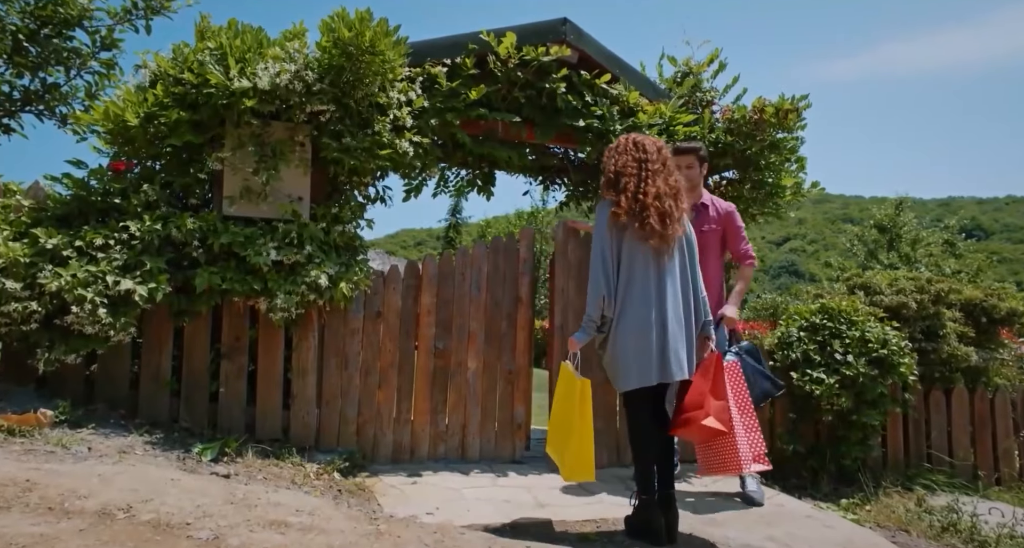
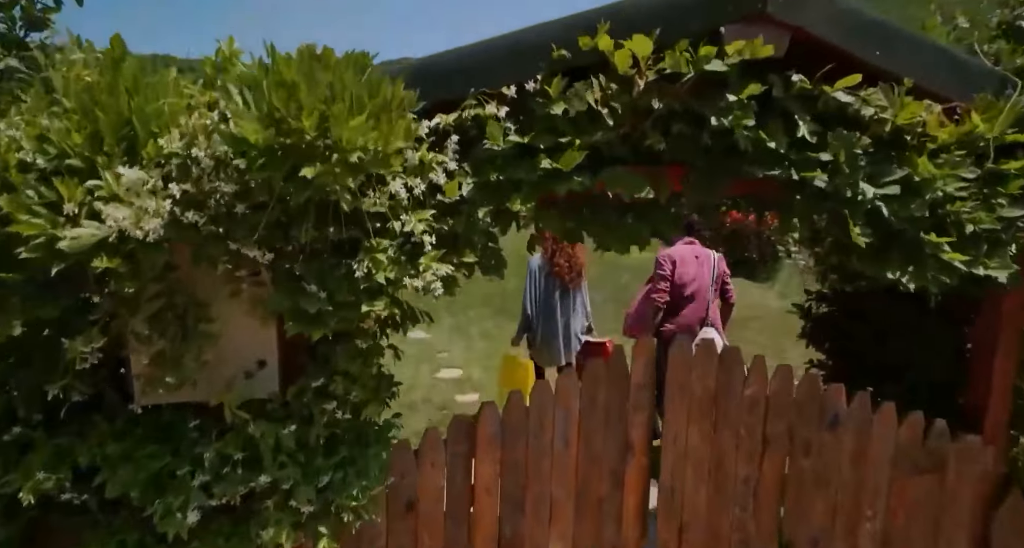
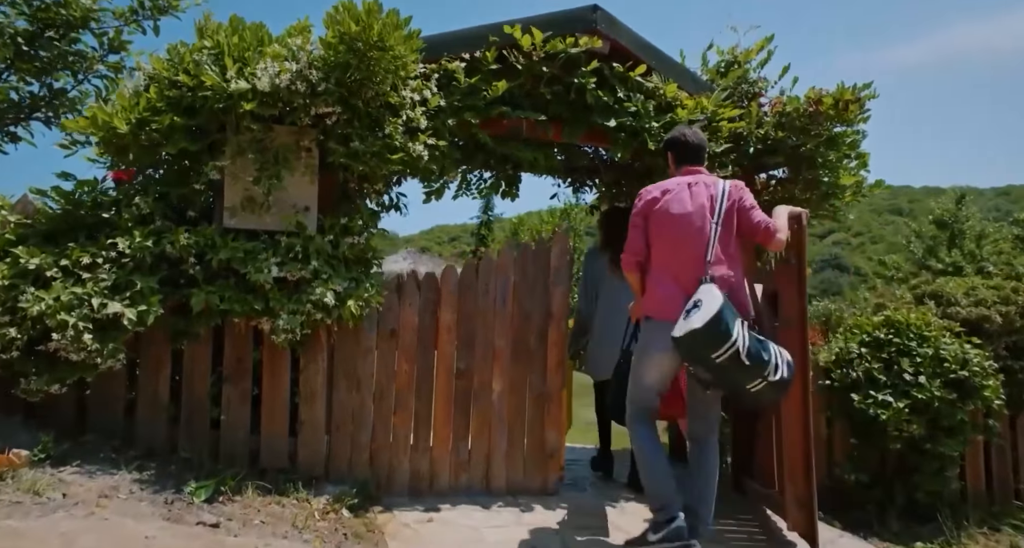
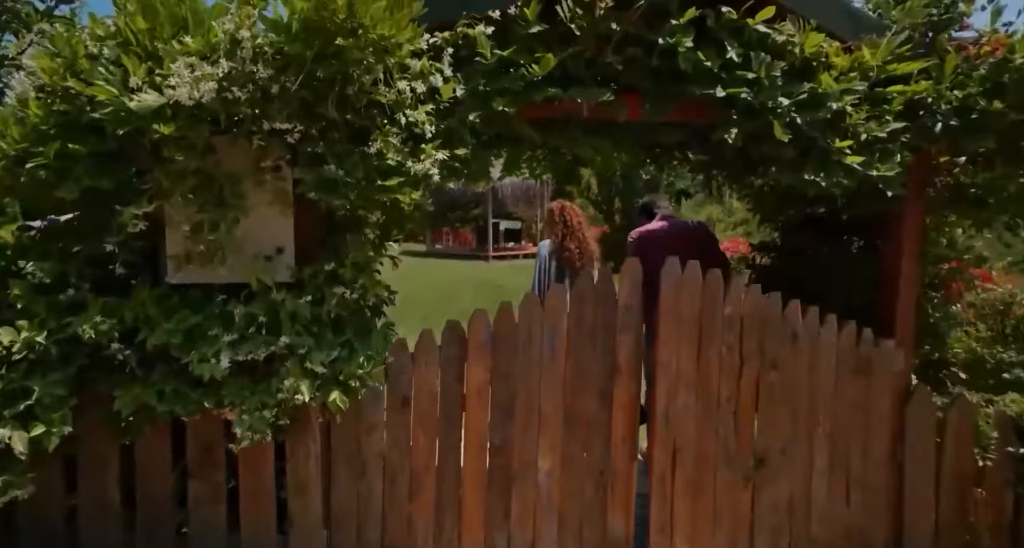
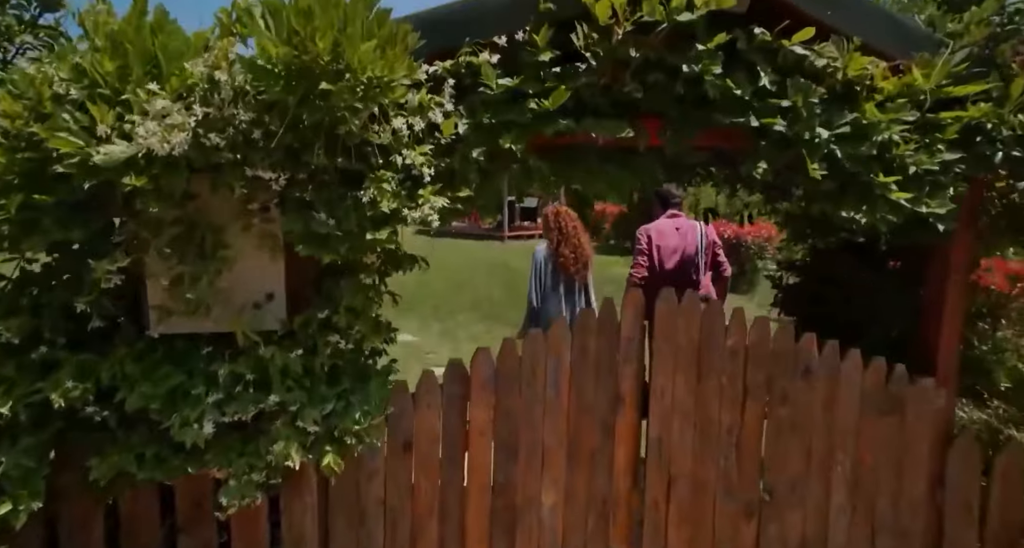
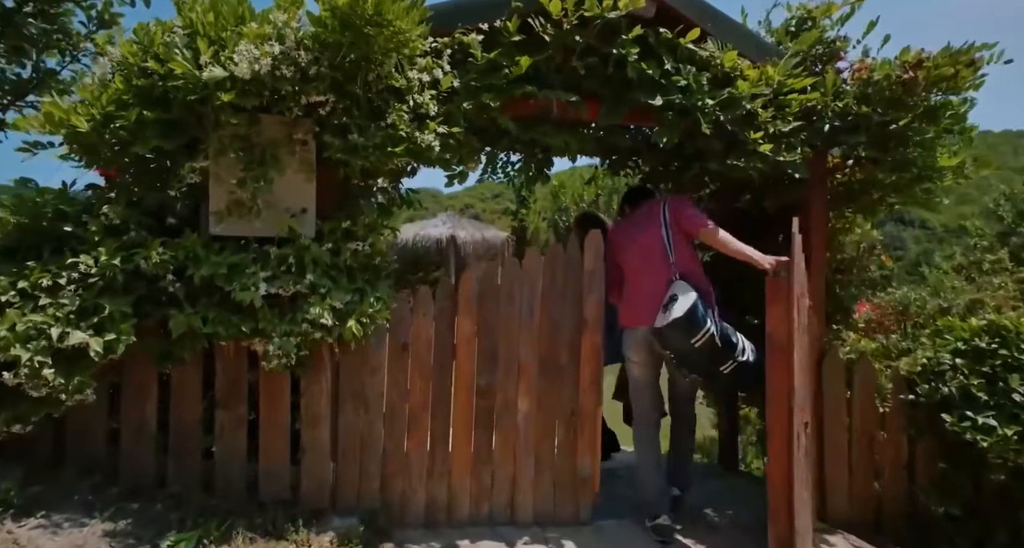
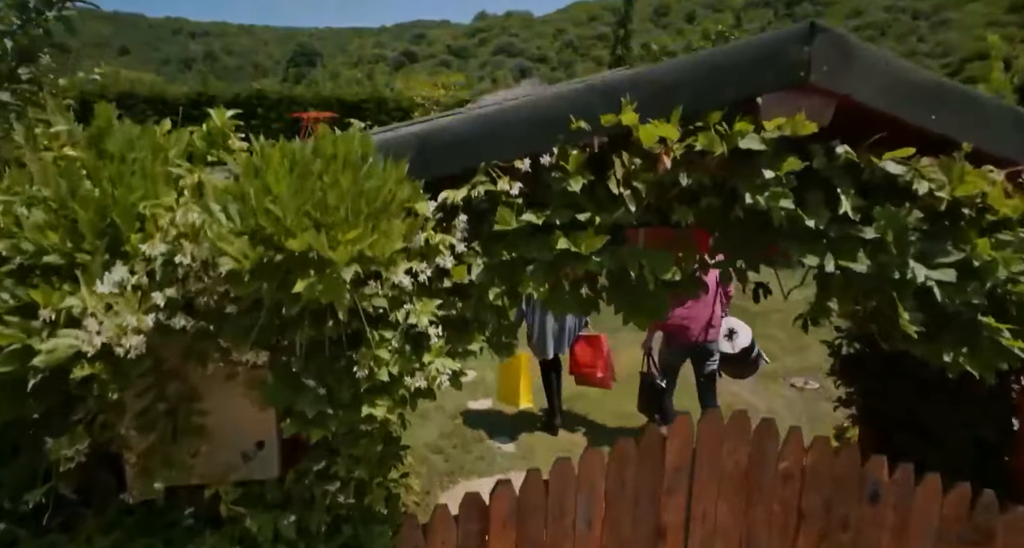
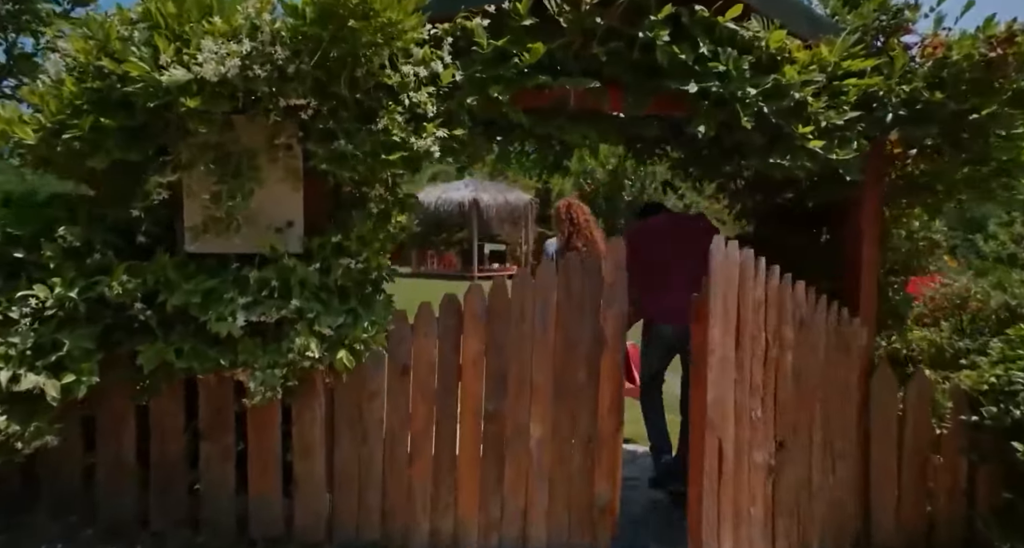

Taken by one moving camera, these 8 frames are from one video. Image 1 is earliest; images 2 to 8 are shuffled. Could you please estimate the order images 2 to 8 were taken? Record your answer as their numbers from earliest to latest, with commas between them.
3, 6, 8, 4, 5, 2, 7
